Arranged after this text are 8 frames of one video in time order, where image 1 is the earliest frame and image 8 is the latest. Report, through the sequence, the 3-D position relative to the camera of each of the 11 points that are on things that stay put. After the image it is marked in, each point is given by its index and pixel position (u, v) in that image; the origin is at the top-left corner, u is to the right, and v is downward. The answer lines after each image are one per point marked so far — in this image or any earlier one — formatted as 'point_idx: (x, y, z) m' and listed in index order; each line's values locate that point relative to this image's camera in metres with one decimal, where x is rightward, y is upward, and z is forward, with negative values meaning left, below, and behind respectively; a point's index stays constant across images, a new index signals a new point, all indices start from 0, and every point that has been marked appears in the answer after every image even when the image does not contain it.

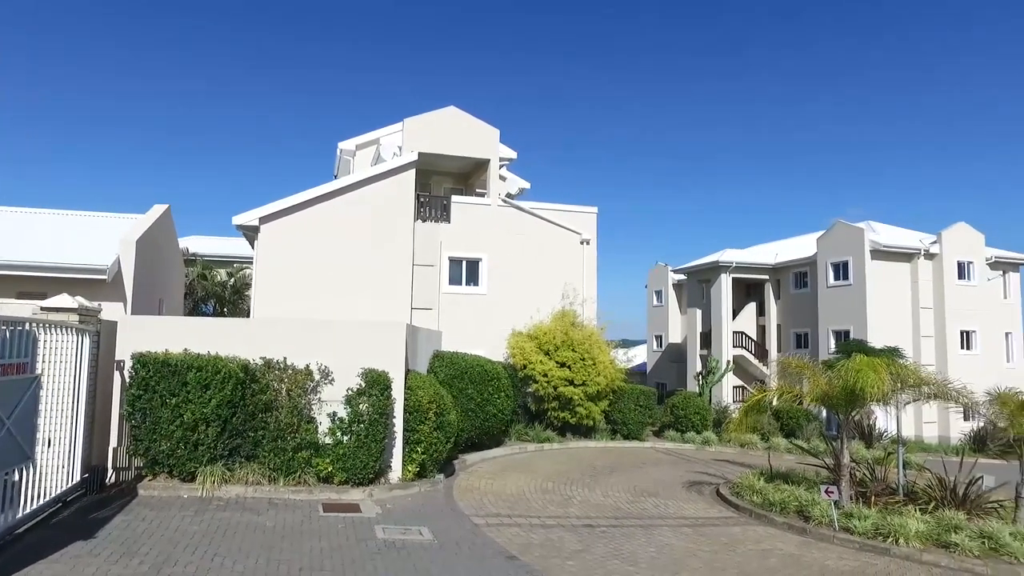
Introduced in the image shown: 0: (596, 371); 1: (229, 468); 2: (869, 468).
0: (+2.2, -2.2, +19.2) m
1: (-3.6, -2.3, +9.0) m
2: (+7.0, -3.6, +14.3) m
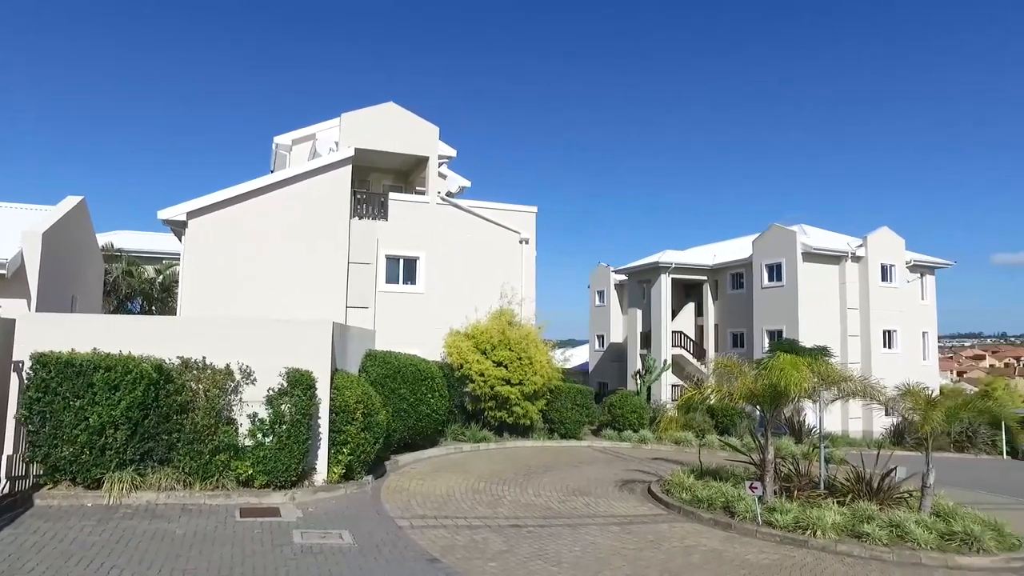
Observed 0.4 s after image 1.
0: (+0.5, -2.2, +19.2) m
1: (-4.5, -2.3, +8.7) m
2: (+5.7, -3.6, +14.6) m
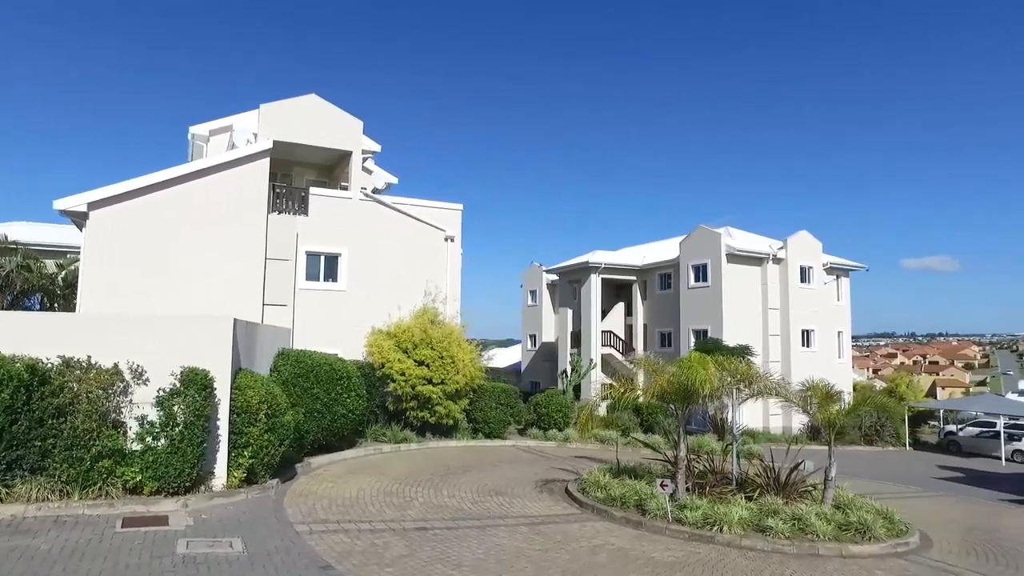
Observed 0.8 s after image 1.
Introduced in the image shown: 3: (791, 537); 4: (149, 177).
0: (-1.5, -2.2, +18.9) m
1: (-5.6, -2.2, +8.0) m
2: (+4.0, -3.6, +14.9) m
3: (+3.9, -3.5, +10.0) m
4: (-8.5, +2.6, +16.8) m
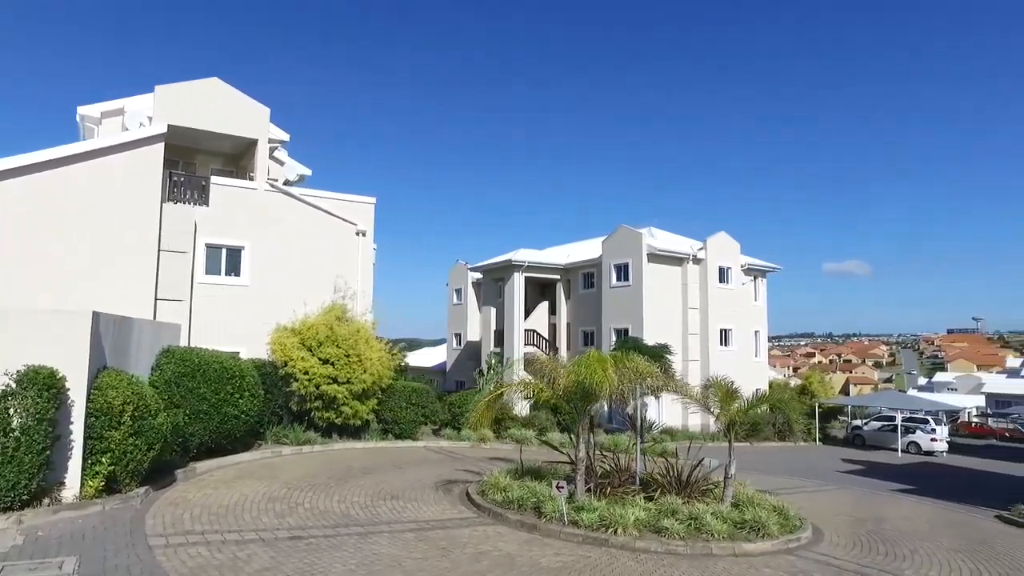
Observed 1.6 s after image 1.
0: (-3.8, -2.0, +18.2) m
1: (-6.9, -2.0, +7.0) m
2: (+2.0, -3.5, +14.7) m
3: (+2.4, -3.5, +9.9) m
4: (-10.6, +2.8, +15.5) m
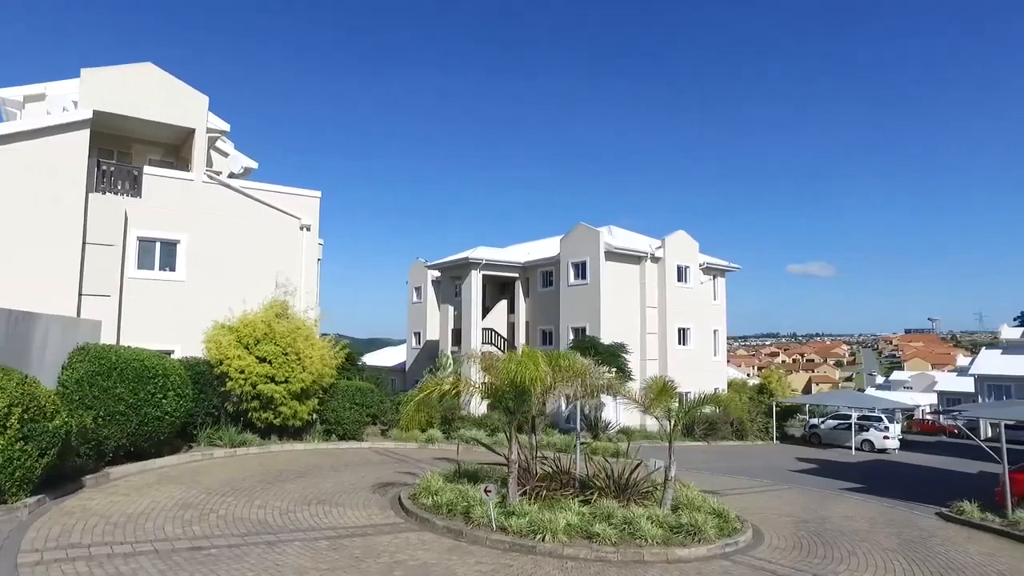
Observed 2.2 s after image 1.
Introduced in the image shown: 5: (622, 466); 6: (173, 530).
0: (-5.2, -1.9, +17.6) m
1: (-7.8, -1.9, +6.2) m
2: (+0.8, -3.4, +14.3) m
3: (+1.4, -3.4, +9.5) m
4: (-11.8, +2.9, +14.5) m
5: (+2.1, -3.4, +13.5) m
6: (-4.2, -3.0, +8.8) m
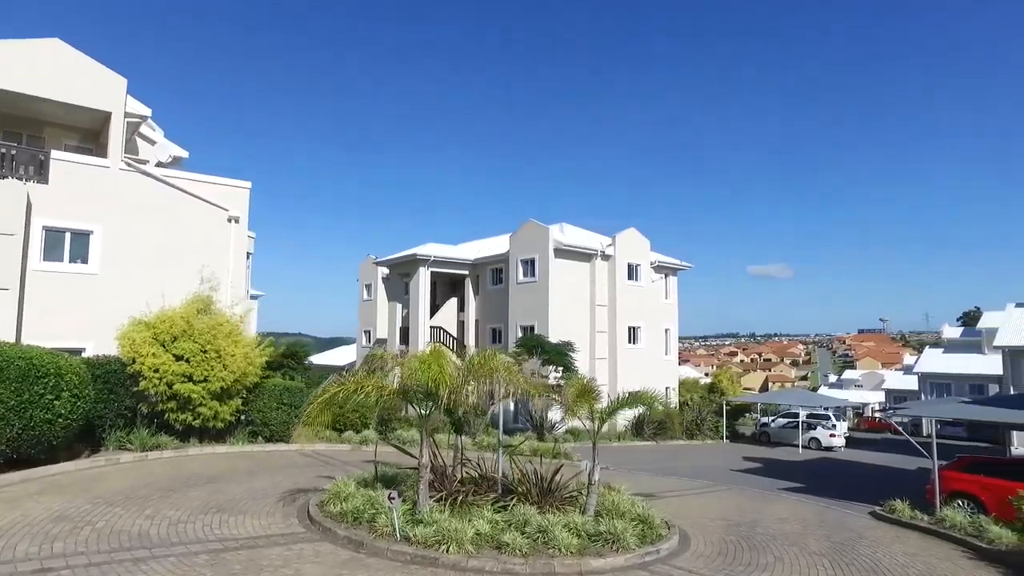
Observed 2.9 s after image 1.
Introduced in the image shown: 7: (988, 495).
0: (-6.8, -1.8, +16.6) m
1: (-8.8, -1.8, +5.2) m
2: (-0.6, -3.3, +13.7) m
3: (+0.2, -3.3, +8.9) m
4: (-13.2, +3.1, +13.2) m
5: (+0.7, -3.3, +12.9) m
6: (-5.3, -2.9, +7.9) m
7: (+8.6, -3.7, +12.9) m
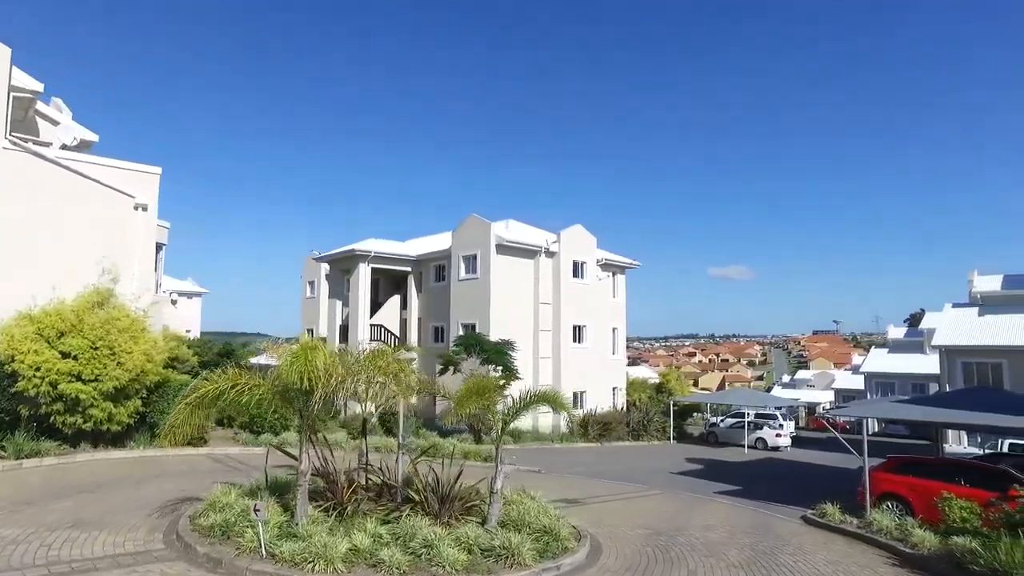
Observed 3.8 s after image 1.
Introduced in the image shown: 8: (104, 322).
0: (-8.5, -1.6, +15.3) m
1: (-10.0, -1.6, +3.7) m
2: (-2.2, -3.2, +12.6) m
3: (-1.2, -3.2, +7.9) m
4: (-14.7, +3.3, +11.6) m
5: (-0.9, -3.2, +12.0) m
6: (-6.6, -2.7, +6.6) m
7: (+7.0, -3.6, +12.4) m
8: (-8.9, -0.7, +15.5) m
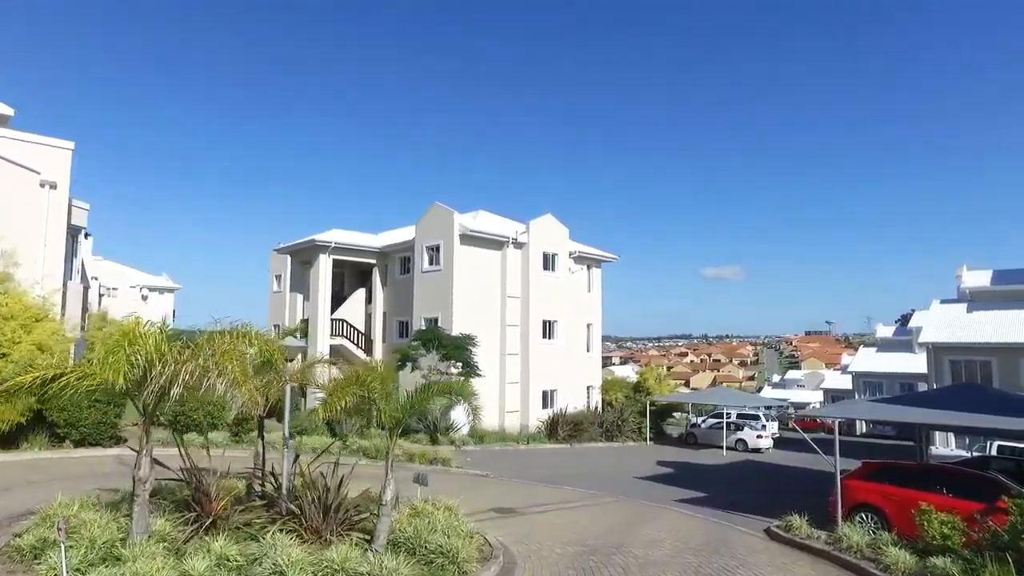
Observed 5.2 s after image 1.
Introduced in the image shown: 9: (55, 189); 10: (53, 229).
0: (-9.8, -1.3, +13.6) m
1: (-11.2, -1.2, +2.0) m
2: (-3.5, -2.9, +11.0) m
3: (-2.4, -2.8, +6.2) m
4: (-16.0, +3.7, +9.8) m
5: (-2.2, -2.8, +10.3) m
6: (-7.9, -2.3, +4.9) m
7: (+5.8, -3.3, +10.8) m
8: (-10.2, -0.4, +13.8) m
9: (-10.9, +2.4, +16.9) m
10: (-10.9, +1.4, +16.7) m
